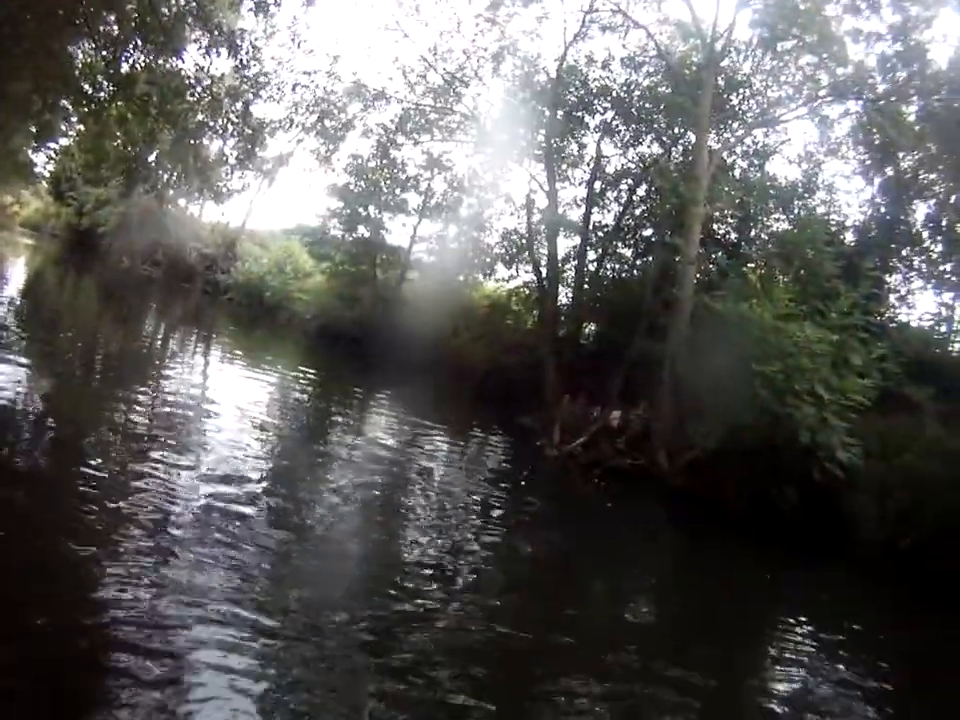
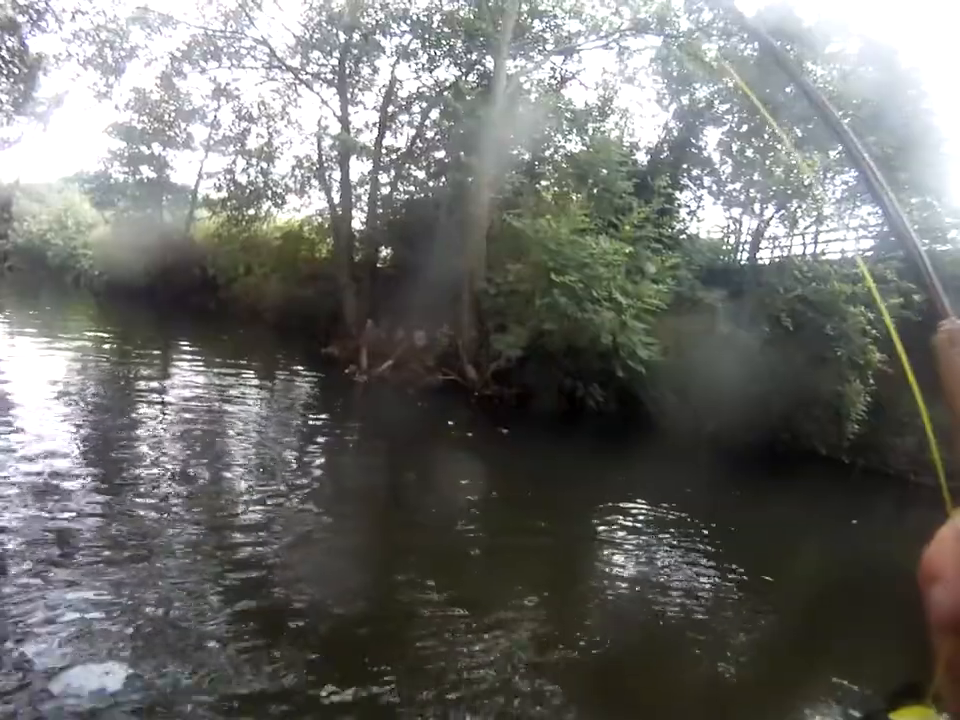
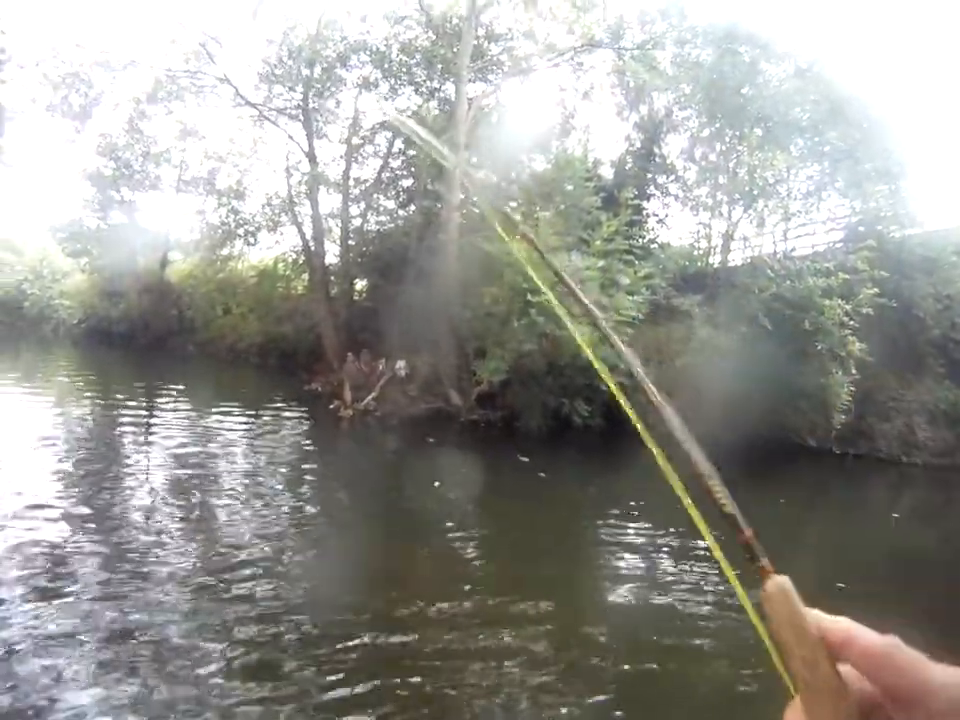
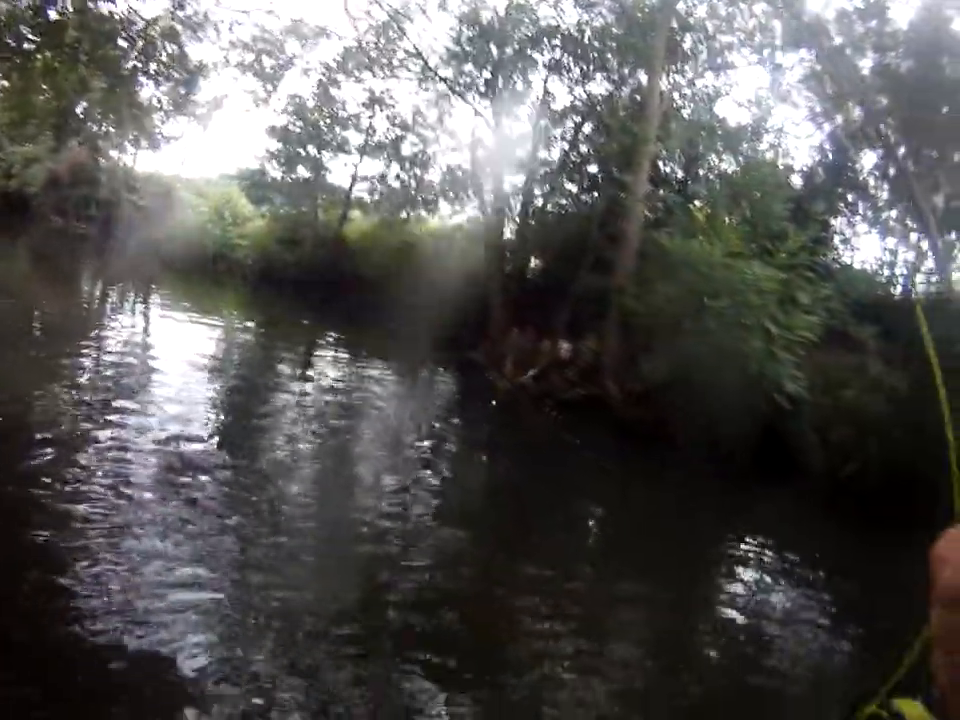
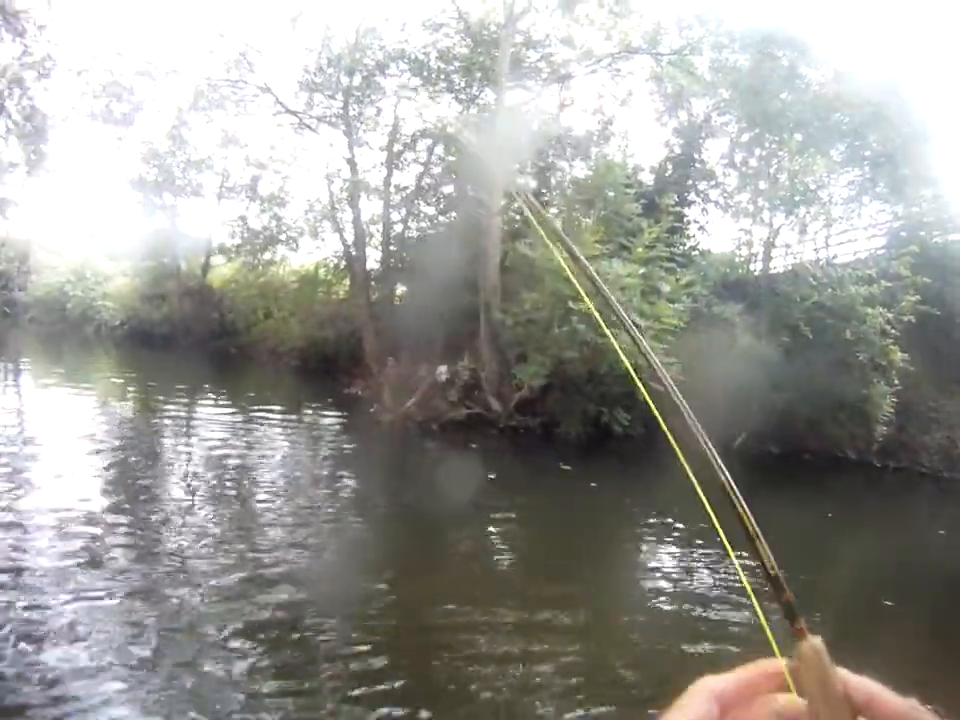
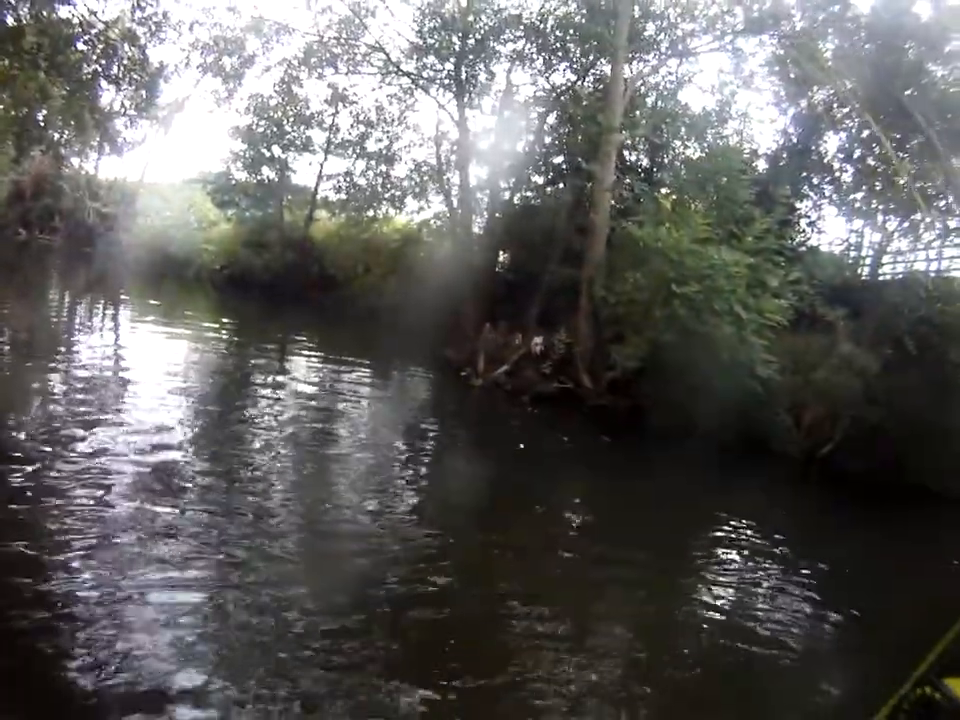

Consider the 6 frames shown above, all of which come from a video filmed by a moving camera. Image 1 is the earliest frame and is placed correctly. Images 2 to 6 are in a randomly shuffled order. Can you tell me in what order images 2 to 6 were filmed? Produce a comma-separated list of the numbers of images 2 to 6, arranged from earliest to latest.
4, 6, 2, 3, 5
